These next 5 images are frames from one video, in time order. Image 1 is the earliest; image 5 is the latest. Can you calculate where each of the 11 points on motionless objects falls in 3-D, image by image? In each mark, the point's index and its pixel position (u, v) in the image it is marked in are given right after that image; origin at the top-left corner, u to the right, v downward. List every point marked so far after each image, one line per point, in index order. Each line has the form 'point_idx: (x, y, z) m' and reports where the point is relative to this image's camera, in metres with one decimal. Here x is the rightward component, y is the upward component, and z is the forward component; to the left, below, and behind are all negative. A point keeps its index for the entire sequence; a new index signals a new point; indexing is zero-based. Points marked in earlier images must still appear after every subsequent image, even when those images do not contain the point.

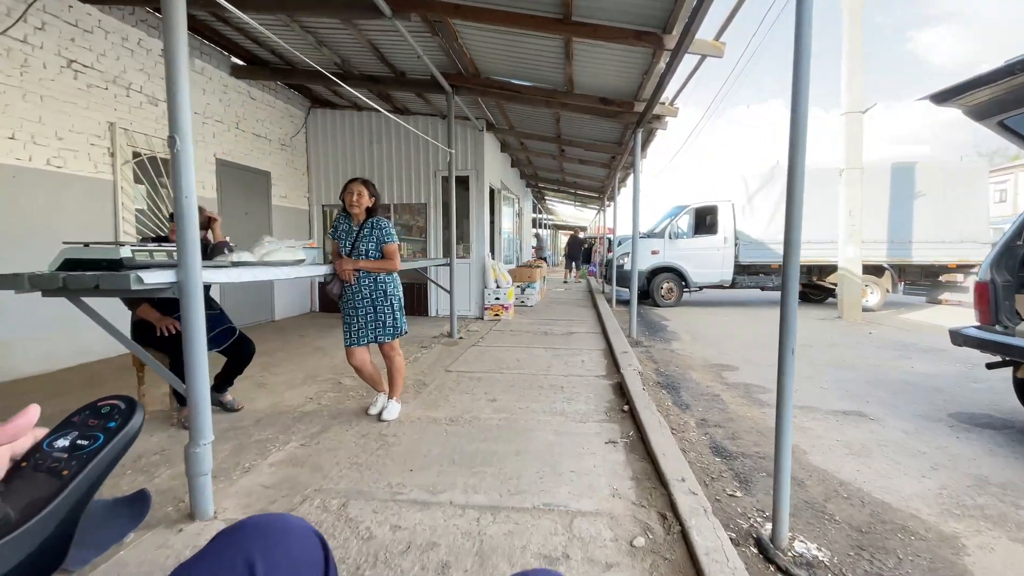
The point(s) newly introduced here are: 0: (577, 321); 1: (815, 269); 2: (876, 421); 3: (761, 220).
0: (+0.9, -0.4, +7.5) m
1: (+5.3, +0.3, +10.2) m
2: (+2.2, -0.8, +3.6) m
3: (+4.3, +1.2, +9.8) m
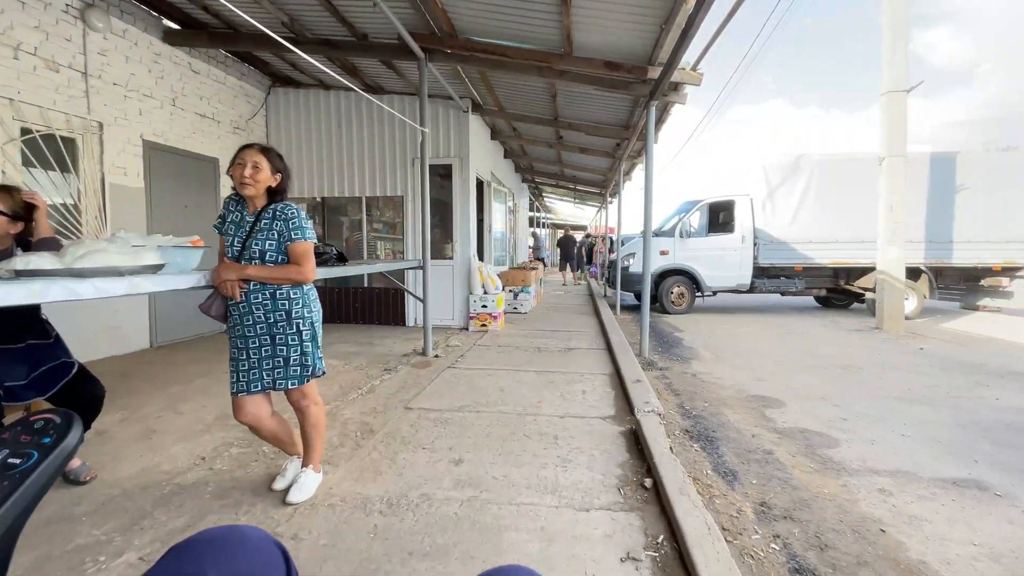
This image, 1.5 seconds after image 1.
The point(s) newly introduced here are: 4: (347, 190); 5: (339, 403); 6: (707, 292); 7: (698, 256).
0: (+0.7, -0.5, +6.4) m
1: (+5.2, +0.3, +9.1) m
2: (+2.1, -0.9, +2.5) m
3: (+4.2, +1.1, +8.7) m
4: (-2.1, +1.3, +7.4) m
5: (-1.1, -0.7, +3.7) m
6: (+3.0, -0.1, +8.9) m
7: (+2.8, +0.5, +8.8) m
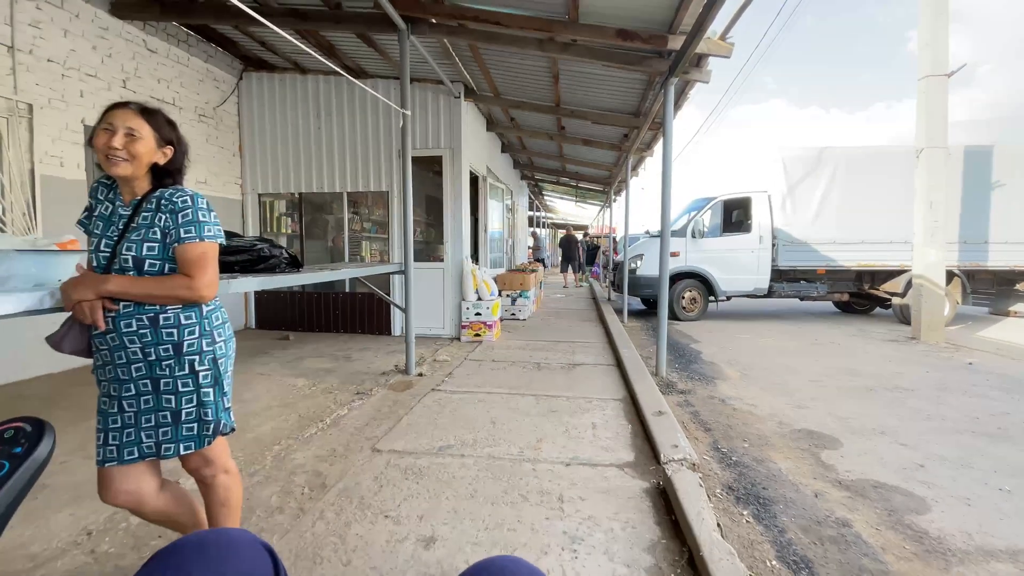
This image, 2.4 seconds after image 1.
0: (+0.7, -0.6, +5.7) m
1: (+5.2, +0.2, +8.4) m
2: (+2.1, -1.0, +1.8) m
3: (+4.1, +1.0, +8.0) m
4: (-2.2, +1.2, +6.7) m
5: (-1.2, -0.8, +3.0) m
6: (+3.0, -0.1, +8.2) m
7: (+2.8, +0.4, +8.1) m
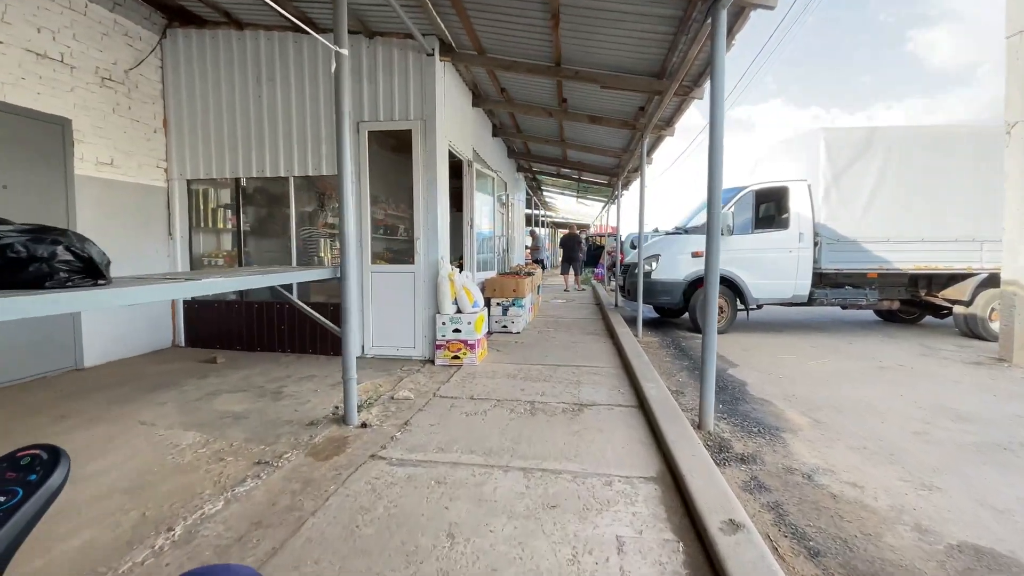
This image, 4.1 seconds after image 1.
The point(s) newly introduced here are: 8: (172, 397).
0: (+0.6, -0.6, +4.4) m
1: (+5.1, +0.1, +7.1) m
2: (+2.0, -1.0, +0.5) m
3: (+4.0, +0.9, +6.7) m
4: (-2.3, +1.1, +5.4) m
5: (-1.3, -0.9, +1.7) m
6: (+2.9, -0.2, +6.9) m
7: (+2.7, +0.4, +6.8) m
8: (-2.2, -0.7, +3.8) m
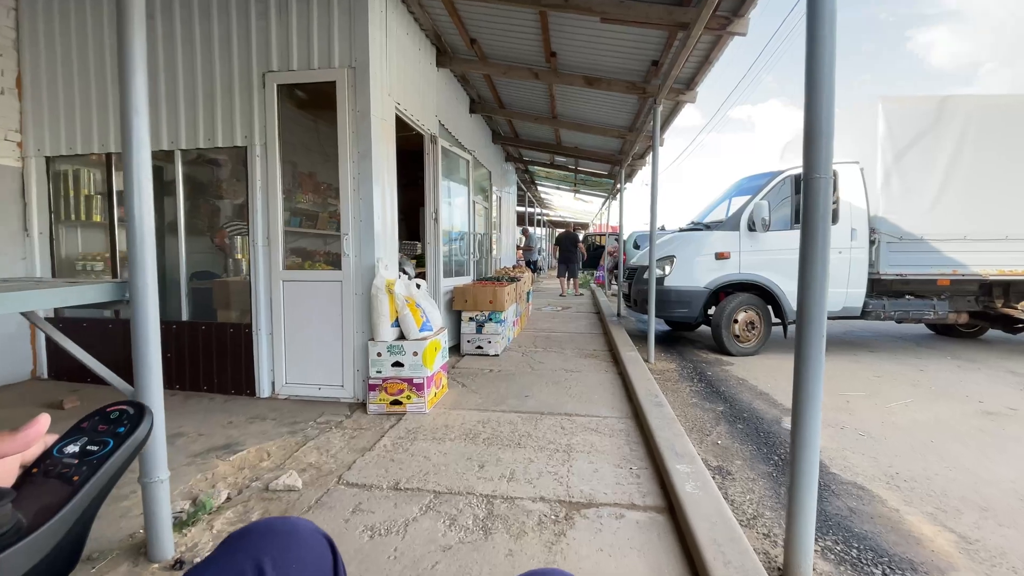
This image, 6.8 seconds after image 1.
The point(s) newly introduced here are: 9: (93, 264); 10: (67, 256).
0: (+0.4, -0.7, +3.0) m
1: (+4.9, 0.0, +5.7) m
2: (+1.8, -1.1, -0.9) m
3: (+3.8, +0.8, +5.3) m
4: (-2.5, +1.0, +4.0) m
5: (-1.5, -1.0, +0.3) m
6: (+2.7, -0.3, +5.5) m
7: (+2.5, +0.3, +5.4) m
8: (-2.4, -0.8, +2.4) m
9: (-3.1, +0.2, +4.3) m
10: (-3.3, +0.2, +4.3) m
